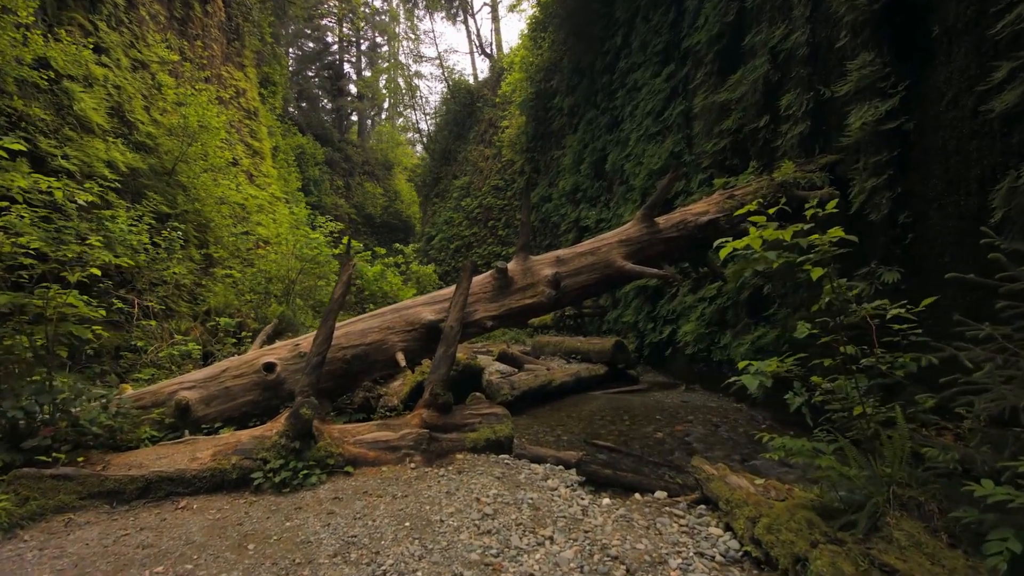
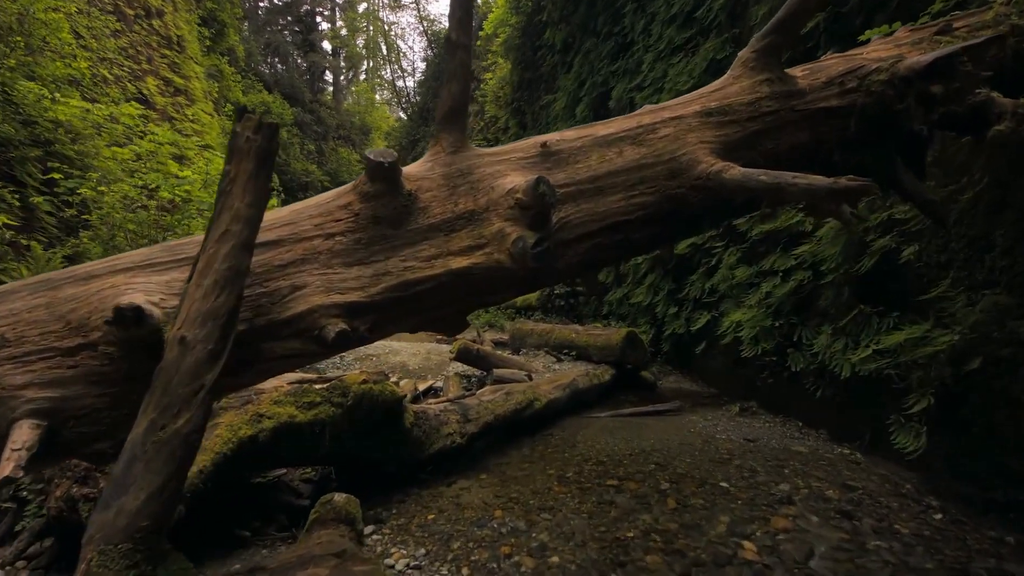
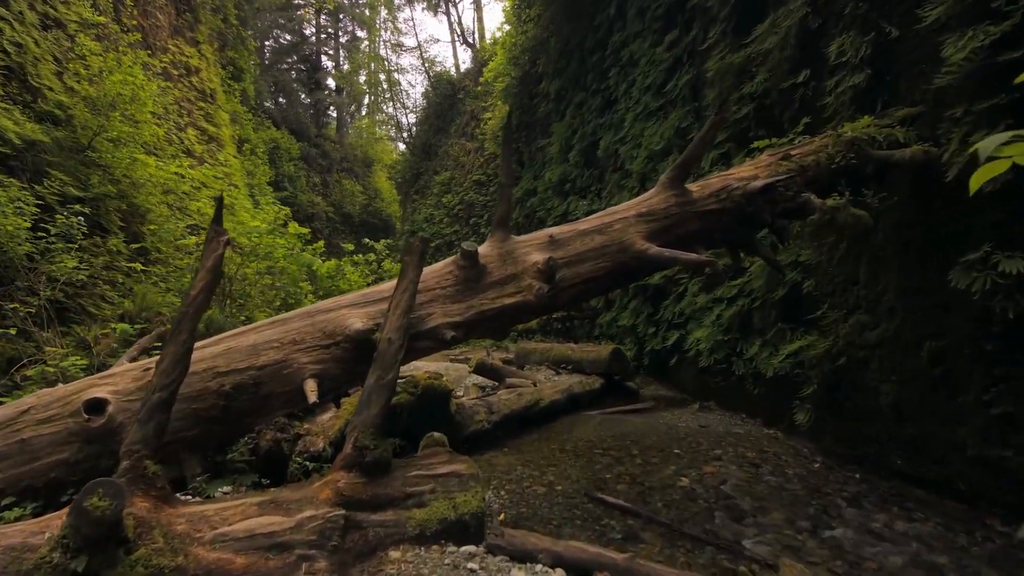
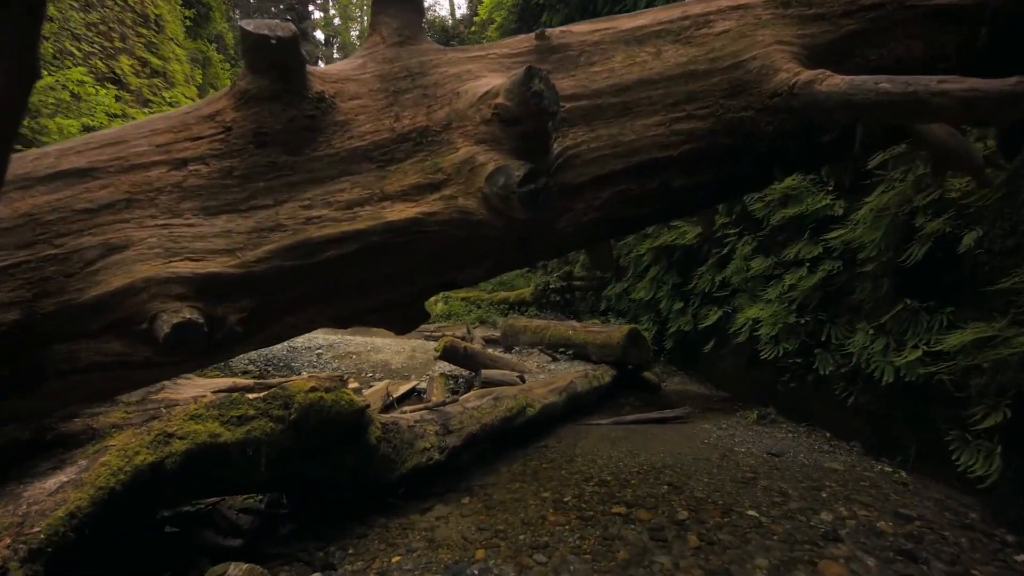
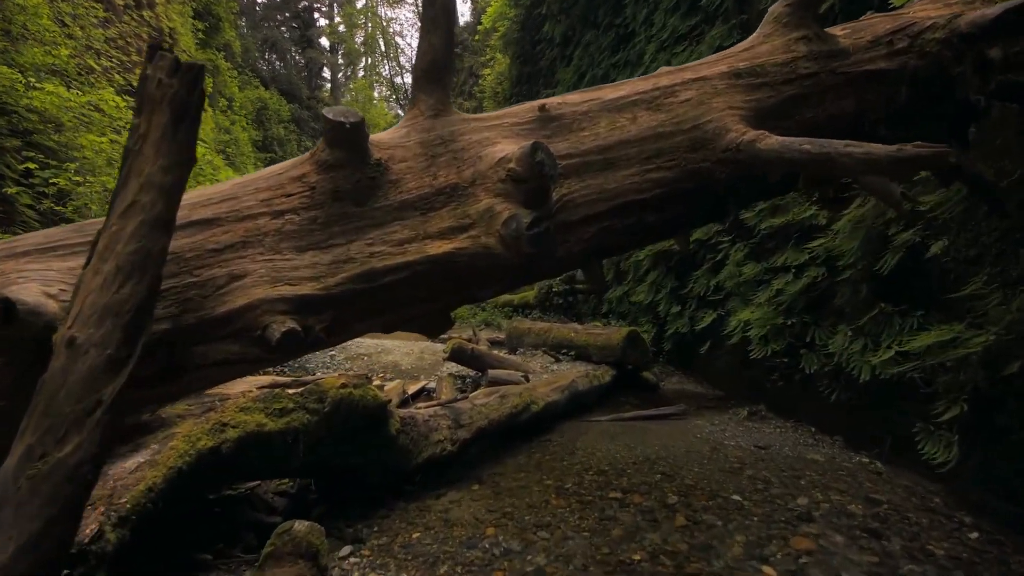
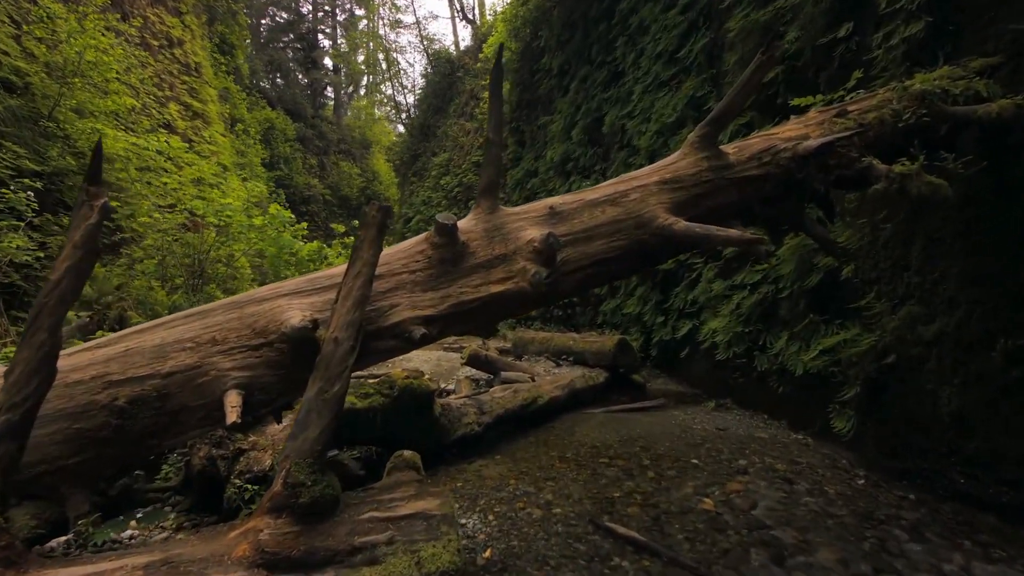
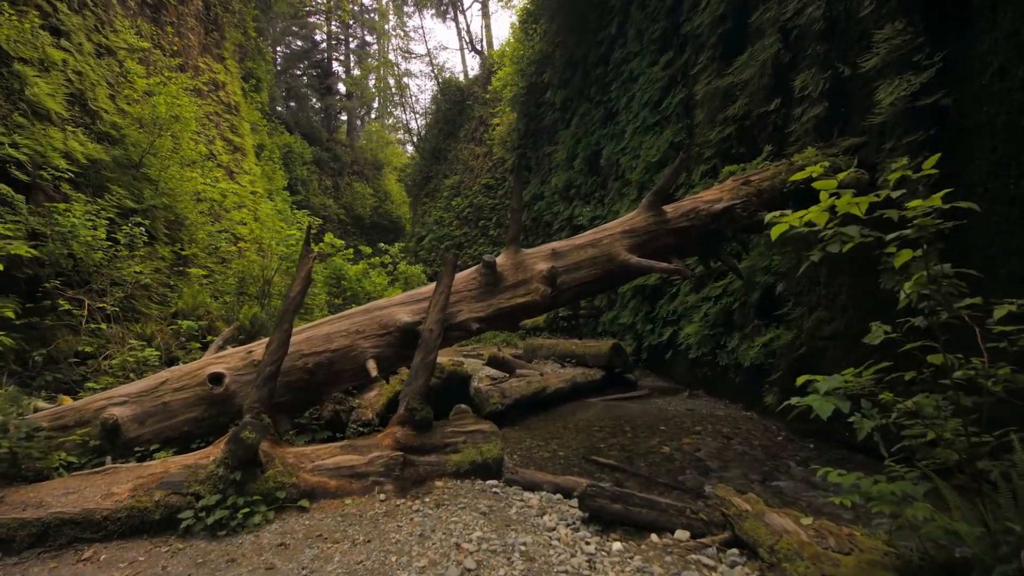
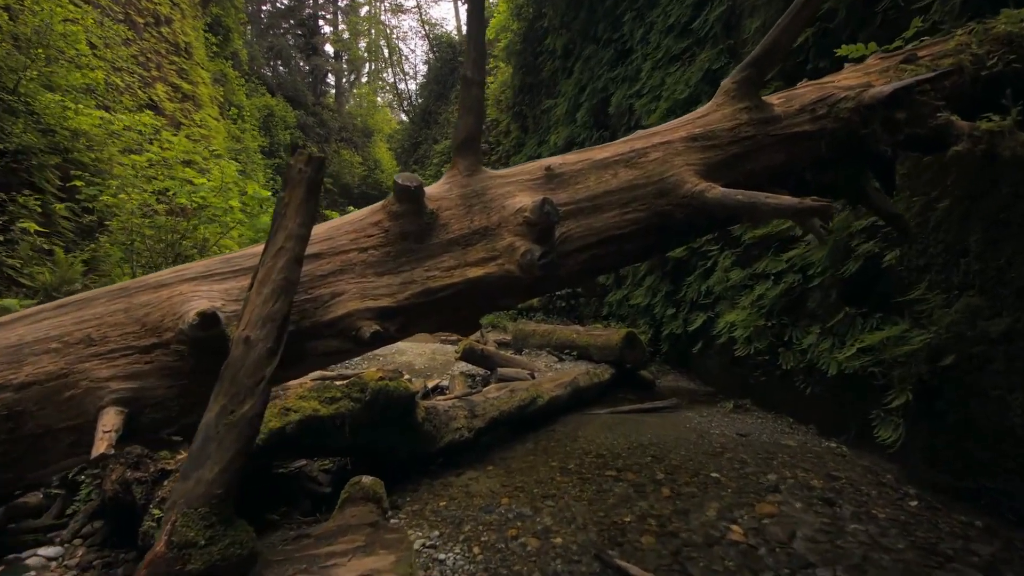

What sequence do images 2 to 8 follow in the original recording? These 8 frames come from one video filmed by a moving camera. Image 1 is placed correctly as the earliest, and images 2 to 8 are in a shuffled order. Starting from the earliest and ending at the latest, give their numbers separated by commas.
7, 3, 6, 8, 2, 5, 4
